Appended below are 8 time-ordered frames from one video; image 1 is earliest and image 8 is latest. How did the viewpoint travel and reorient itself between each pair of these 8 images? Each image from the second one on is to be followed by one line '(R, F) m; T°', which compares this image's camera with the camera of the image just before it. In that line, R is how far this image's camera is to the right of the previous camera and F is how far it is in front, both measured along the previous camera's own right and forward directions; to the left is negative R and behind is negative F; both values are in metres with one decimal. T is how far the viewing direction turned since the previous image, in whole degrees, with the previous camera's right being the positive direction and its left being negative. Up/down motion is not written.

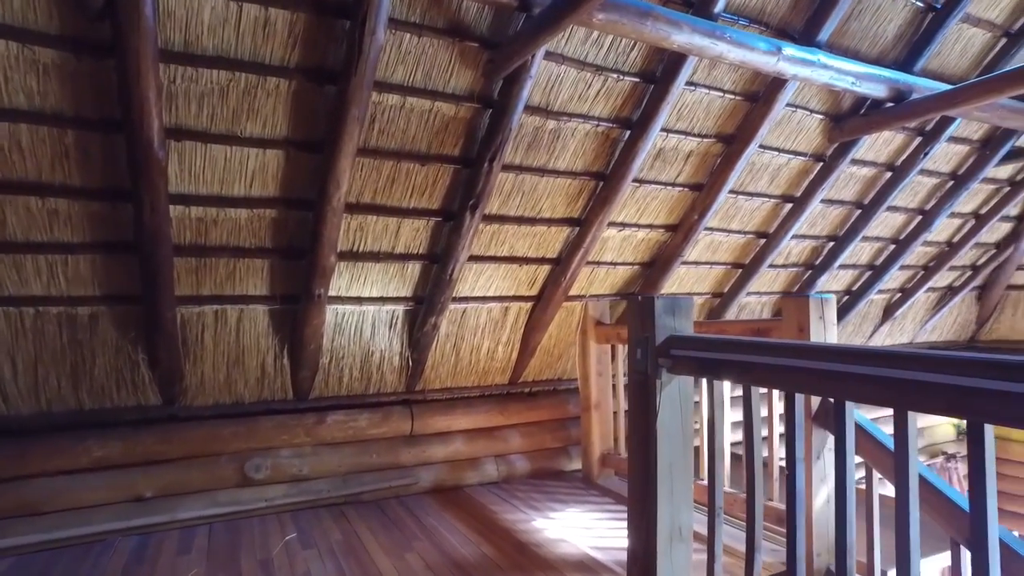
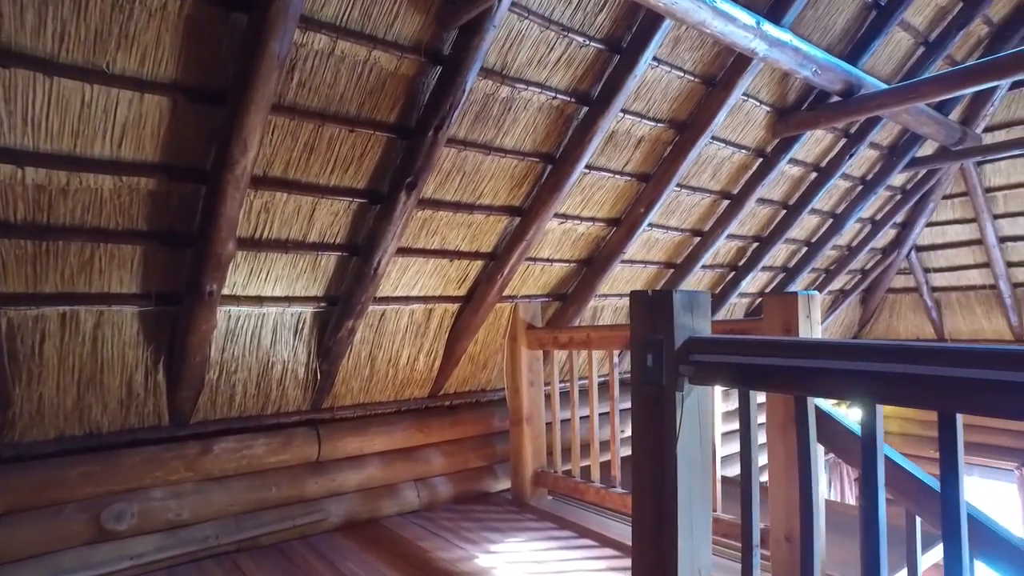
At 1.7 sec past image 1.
(-0.3, +0.5) m; +11°
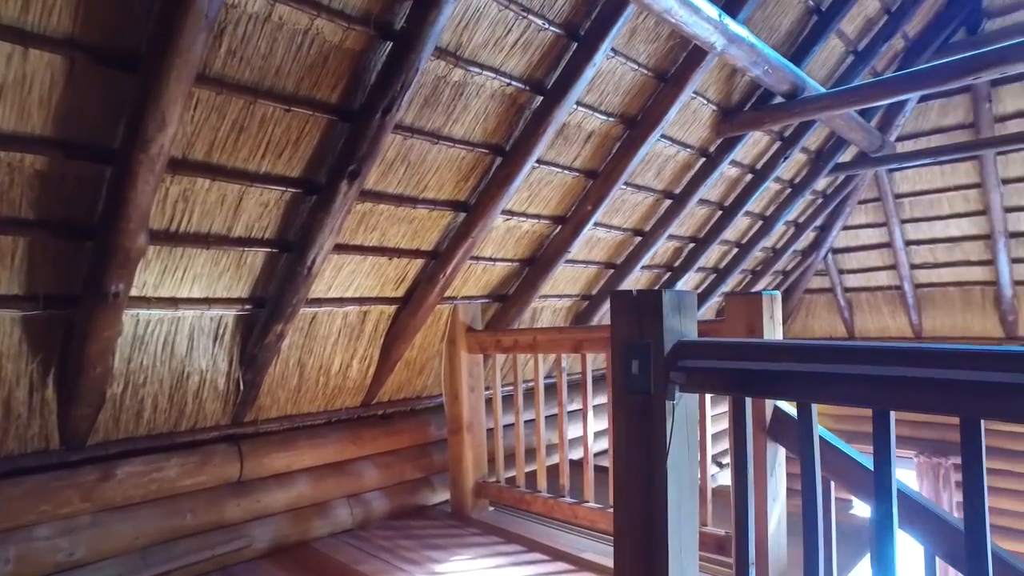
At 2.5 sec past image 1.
(-0.1, +0.2) m; +8°
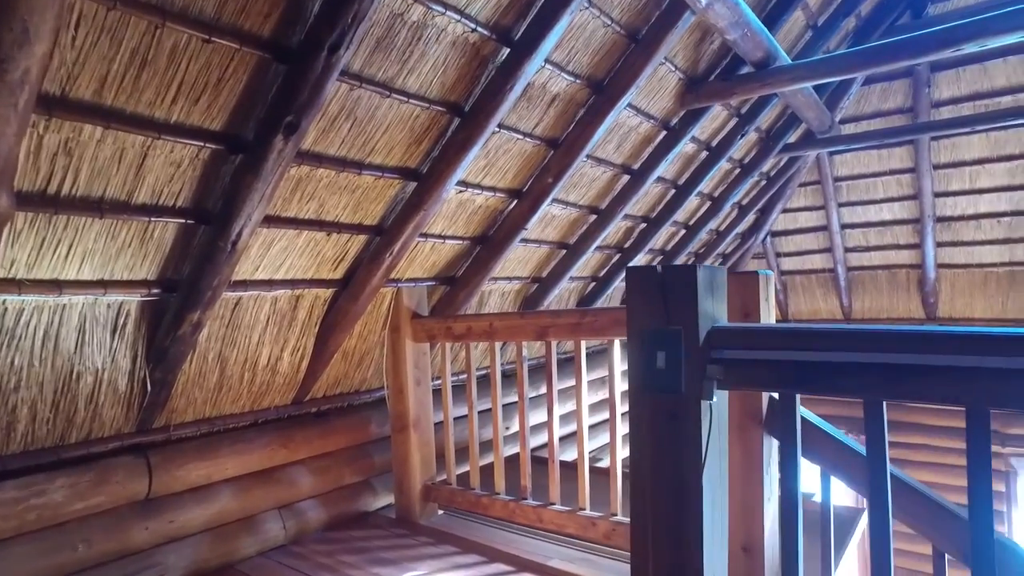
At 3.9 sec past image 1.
(-0.2, +0.3) m; +7°
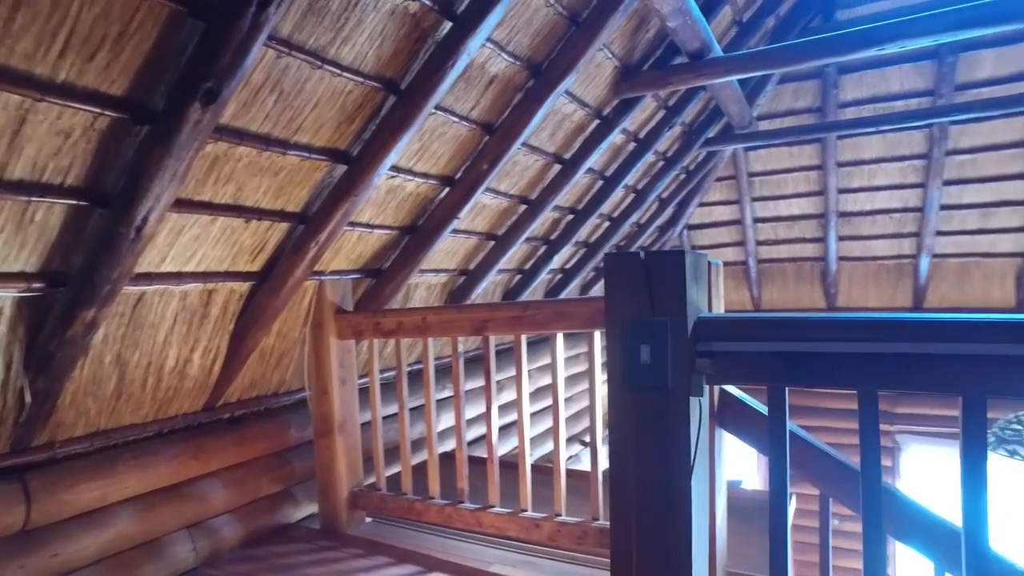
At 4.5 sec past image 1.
(-0.1, +0.2) m; +8°
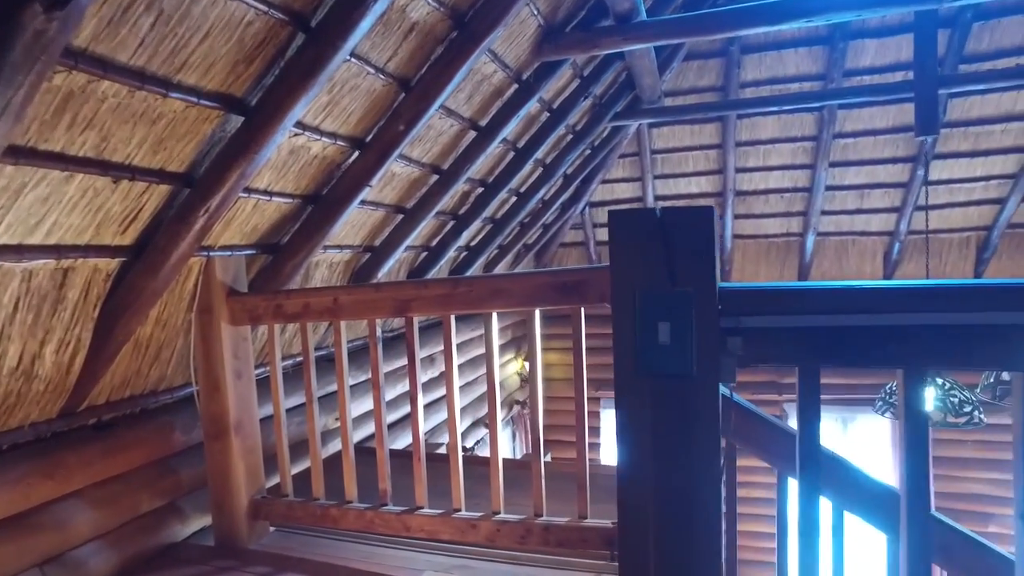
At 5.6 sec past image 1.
(-0.2, +0.3) m; +10°
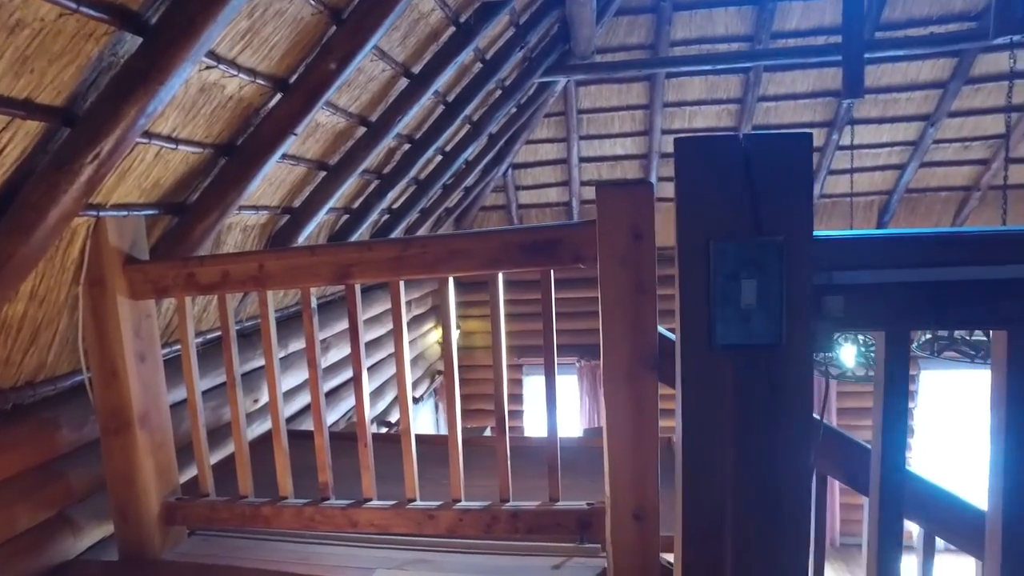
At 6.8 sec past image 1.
(-0.2, +0.3) m; +8°
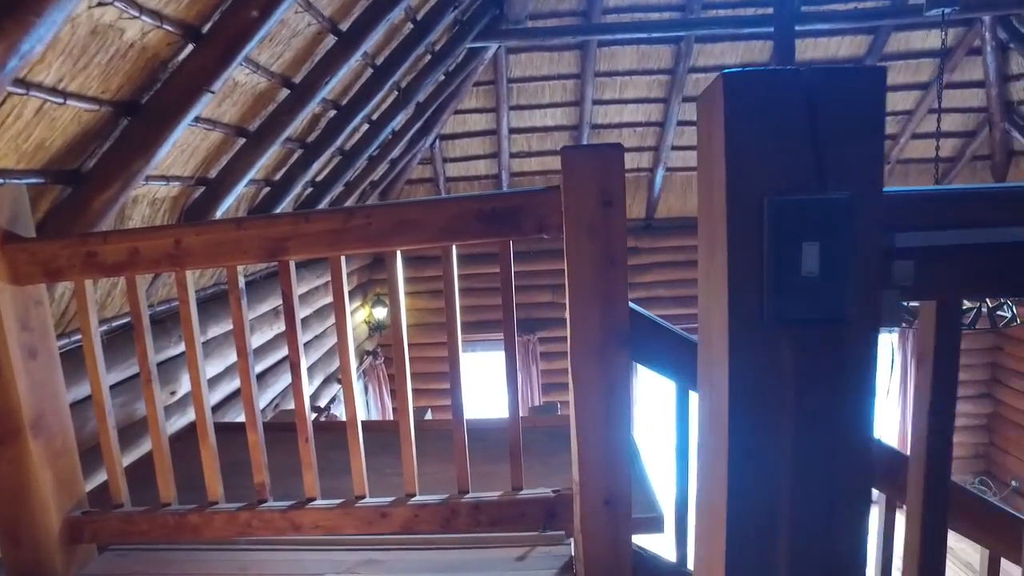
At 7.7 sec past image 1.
(-0.1, +0.2) m; +7°
